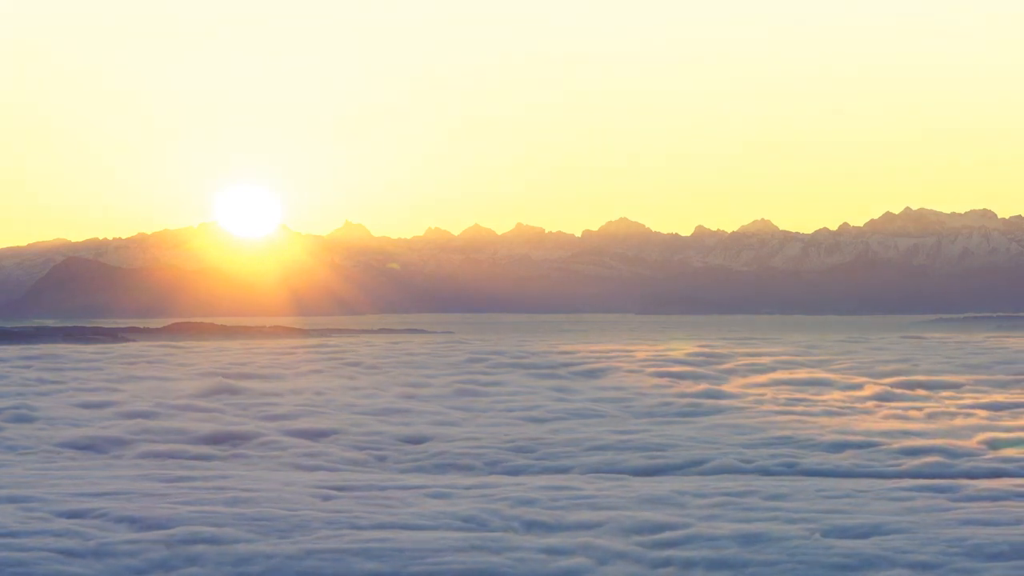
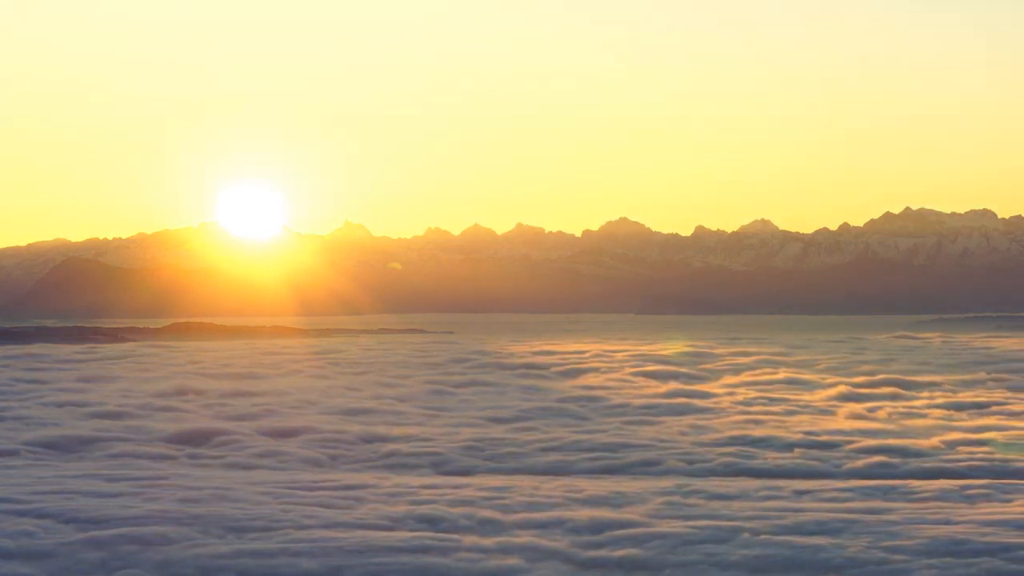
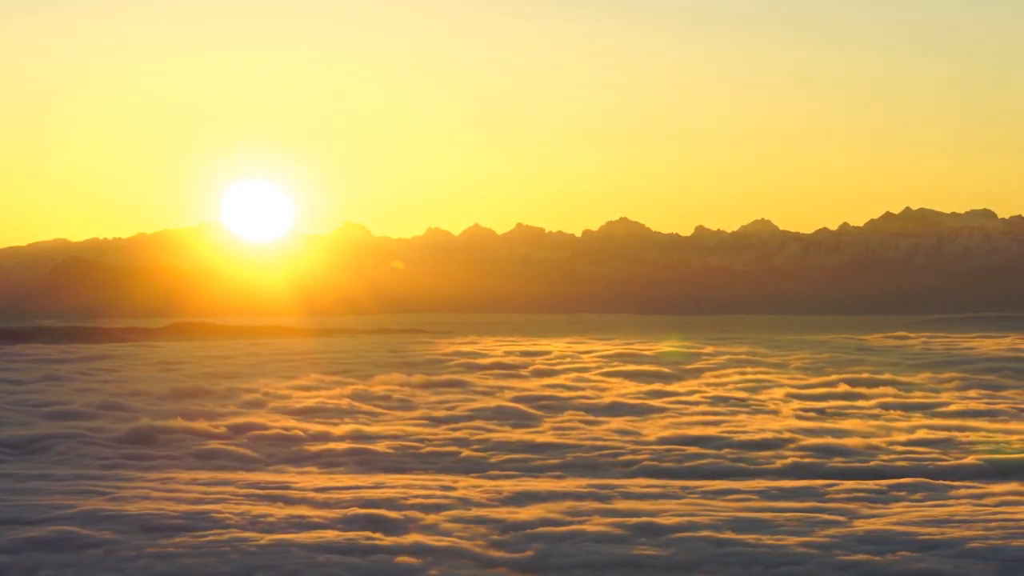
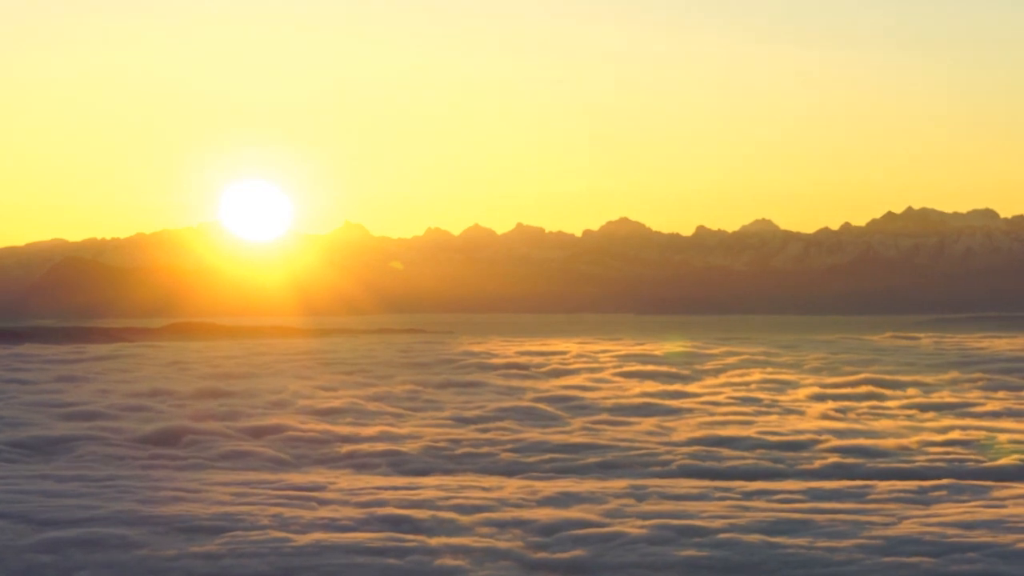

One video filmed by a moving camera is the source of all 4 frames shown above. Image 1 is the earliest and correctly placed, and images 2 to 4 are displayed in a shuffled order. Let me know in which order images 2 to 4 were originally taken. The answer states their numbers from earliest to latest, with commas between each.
2, 4, 3
